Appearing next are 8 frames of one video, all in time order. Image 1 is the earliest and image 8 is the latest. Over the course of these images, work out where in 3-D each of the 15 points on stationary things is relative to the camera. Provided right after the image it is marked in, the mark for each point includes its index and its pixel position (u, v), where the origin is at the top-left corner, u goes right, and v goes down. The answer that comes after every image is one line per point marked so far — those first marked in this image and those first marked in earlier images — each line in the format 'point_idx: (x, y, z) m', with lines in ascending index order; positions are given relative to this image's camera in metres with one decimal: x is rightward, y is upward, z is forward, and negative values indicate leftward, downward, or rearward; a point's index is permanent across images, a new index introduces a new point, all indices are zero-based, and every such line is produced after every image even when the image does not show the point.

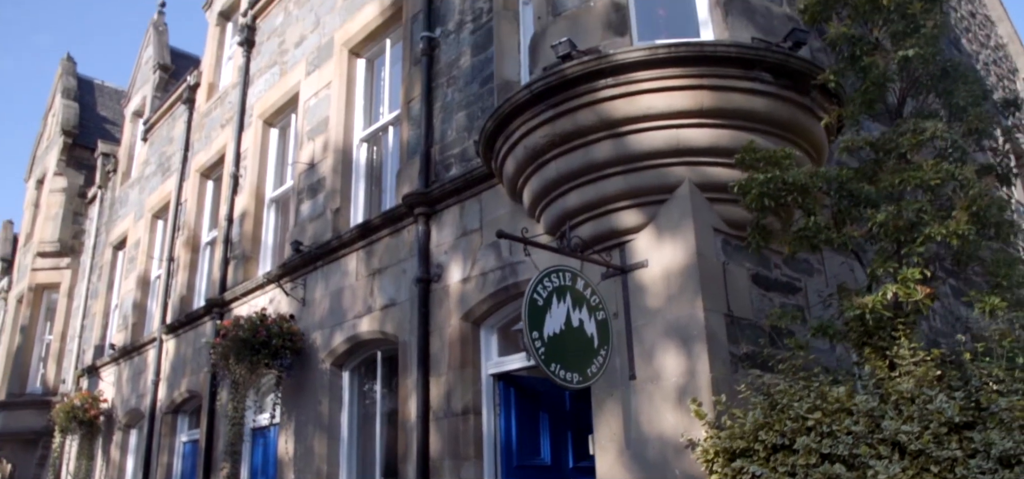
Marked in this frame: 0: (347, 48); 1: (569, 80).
0: (-1.8, +2.2, +8.7) m
1: (+0.4, +1.0, +4.9) m
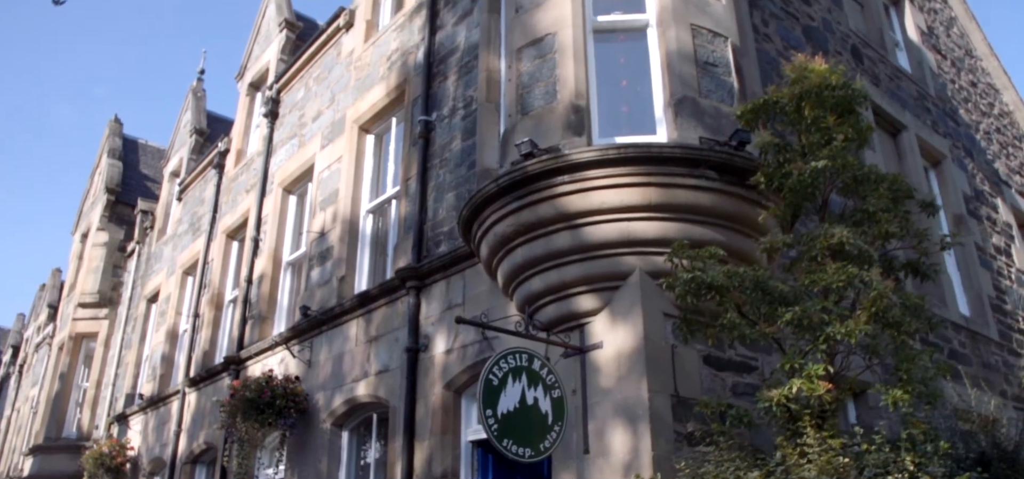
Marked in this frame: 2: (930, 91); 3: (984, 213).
0: (-1.9, +1.4, +9.4) m
1: (+0.1, +0.4, +5.3) m
2: (+5.9, +2.1, +11.0) m
3: (+6.7, +0.4, +11.0) m
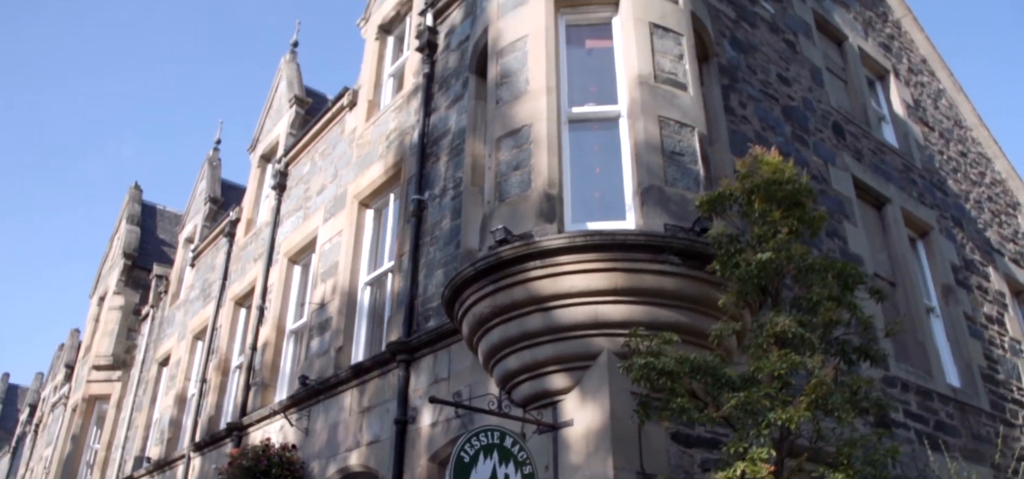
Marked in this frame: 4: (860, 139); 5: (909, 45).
0: (-1.9, +0.5, +9.8) m
1: (-0.1, -0.2, +5.7) m
2: (+5.9, +1.1, +11.3) m
3: (+6.6, -0.6, +11.2) m
4: (+4.6, +1.3, +10.3) m
5: (+6.8, +3.3, +13.3) m
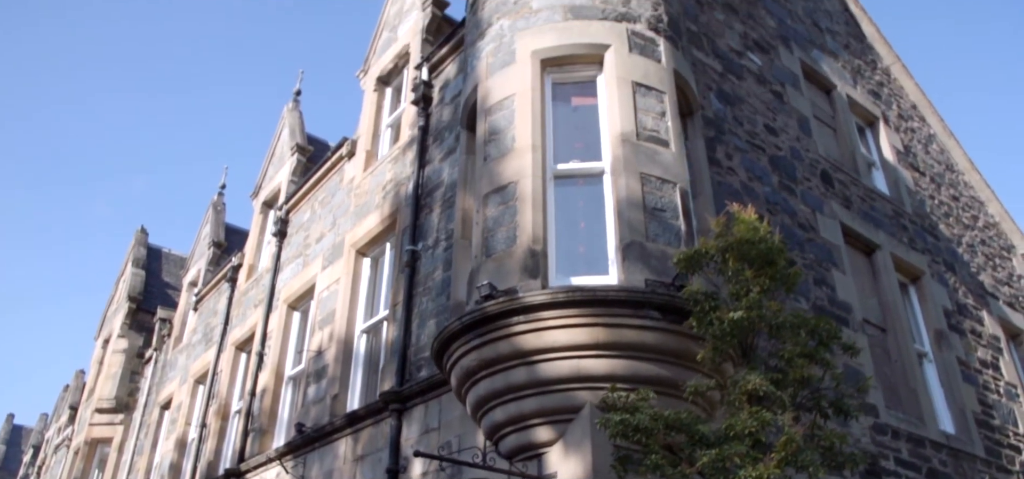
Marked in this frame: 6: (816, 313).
0: (-2.0, -0.1, +10.0) m
1: (-0.2, -0.6, +5.8) m
2: (+5.8, +0.4, +11.4) m
3: (+6.6, -1.3, +11.2) m
4: (+4.5, +0.7, +10.5) m
5: (+6.7, +2.6, +13.5) m
6: (+3.3, -0.8, +8.3) m
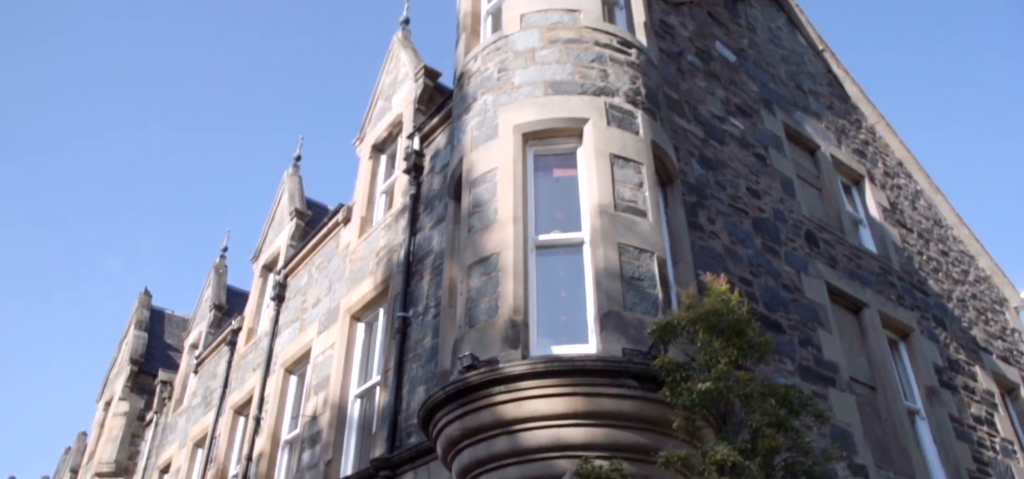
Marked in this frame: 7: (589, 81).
0: (-2.1, -1.0, +10.2) m
1: (-0.3, -1.1, +6.0) m
2: (+5.7, -0.4, +11.6) m
3: (+6.5, -2.1, +11.3) m
4: (+4.4, -0.1, +10.6) m
5: (+6.6, +1.6, +13.8) m
6: (+3.1, -1.5, +8.5) m
7: (+0.8, +1.6, +7.6) m
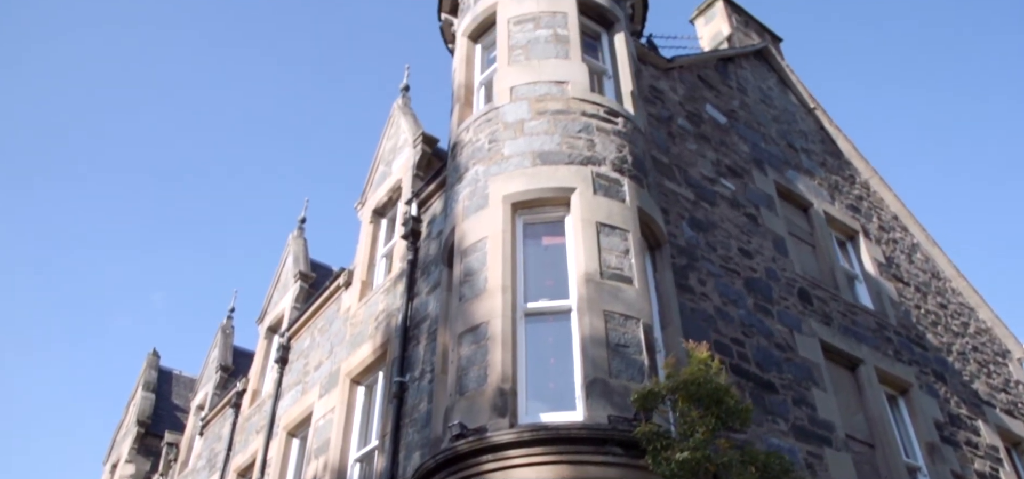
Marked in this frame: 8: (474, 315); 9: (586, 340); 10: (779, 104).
0: (-2.2, -1.8, +10.3) m
1: (-0.4, -1.7, +6.1) m
2: (+5.7, -1.2, +11.7) m
3: (+6.5, -2.9, +11.2) m
4: (+4.4, -0.9, +10.7) m
5: (+6.6, +0.6, +14.0) m
6: (+3.1, -2.1, +8.5) m
7: (+0.7, +0.9, +7.9) m
8: (-0.3, -0.7, +6.9) m
9: (+0.6, -0.8, +6.5) m
10: (+4.7, +2.4, +13.7) m
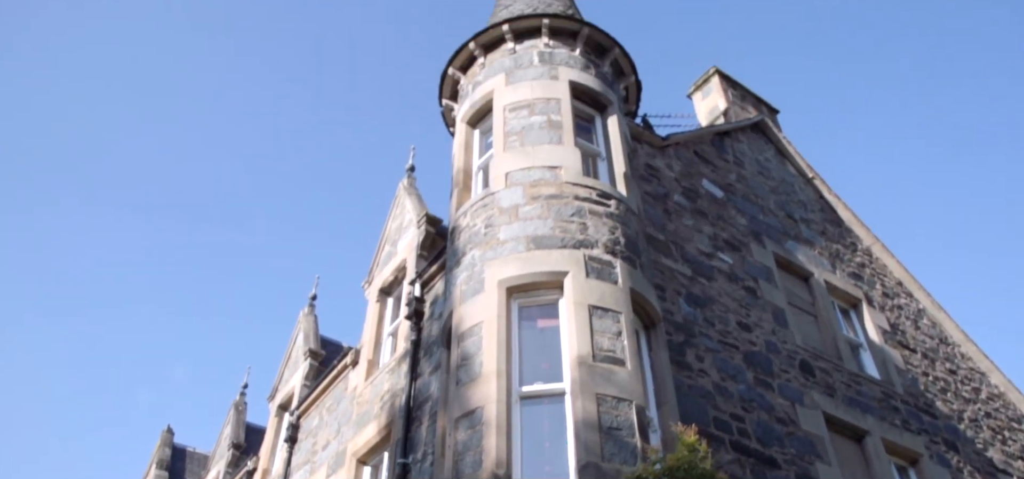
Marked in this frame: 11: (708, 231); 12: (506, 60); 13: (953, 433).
0: (-2.1, -2.9, +10.4) m
1: (-0.4, -2.4, +6.2) m
2: (+5.8, -2.3, +11.6) m
3: (+6.6, -3.8, +11.0) m
4: (+4.4, -1.8, +10.8) m
5: (+6.7, -0.6, +14.0) m
6: (+3.1, -3.0, +8.4) m
7: (+0.6, +0.1, +8.1) m
8: (-0.4, -1.5, +7.1) m
9: (+0.6, -1.6, +6.6) m
10: (+4.8, +1.2, +14.0) m
11: (+2.8, +0.1, +11.1) m
12: (-0.1, +2.5, +10.6) m
13: (+6.8, -3.0, +11.9) m
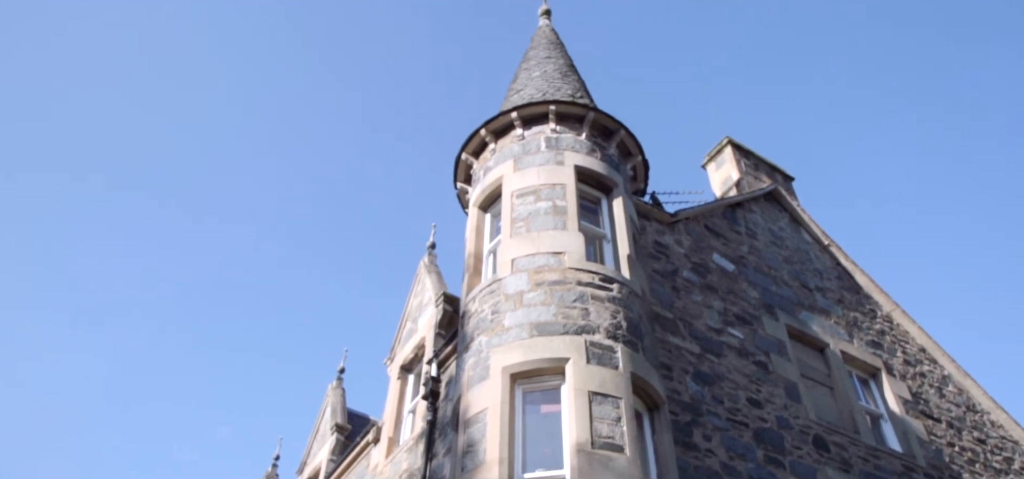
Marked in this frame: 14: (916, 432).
0: (-1.9, -4.1, +10.6) m
1: (-0.4, -3.2, +6.3) m
2: (+6.0, -3.3, +11.5) m
3: (+6.9, -4.8, +10.8) m
4: (+4.6, -2.9, +10.7) m
5: (+7.0, -1.8, +14.0) m
6: (+3.2, -3.8, +8.4) m
7: (+0.6, -0.9, +8.4) m
8: (-0.4, -2.3, +7.3) m
9: (+0.6, -2.4, +6.8) m
10: (+5.1, -0.1, +14.1) m
11: (+3.0, -1.0, +11.3) m
12: (0.0, +1.3, +11.1) m
13: (+7.1, -4.0, +11.7) m
14: (+6.2, -3.0, +12.0) m
